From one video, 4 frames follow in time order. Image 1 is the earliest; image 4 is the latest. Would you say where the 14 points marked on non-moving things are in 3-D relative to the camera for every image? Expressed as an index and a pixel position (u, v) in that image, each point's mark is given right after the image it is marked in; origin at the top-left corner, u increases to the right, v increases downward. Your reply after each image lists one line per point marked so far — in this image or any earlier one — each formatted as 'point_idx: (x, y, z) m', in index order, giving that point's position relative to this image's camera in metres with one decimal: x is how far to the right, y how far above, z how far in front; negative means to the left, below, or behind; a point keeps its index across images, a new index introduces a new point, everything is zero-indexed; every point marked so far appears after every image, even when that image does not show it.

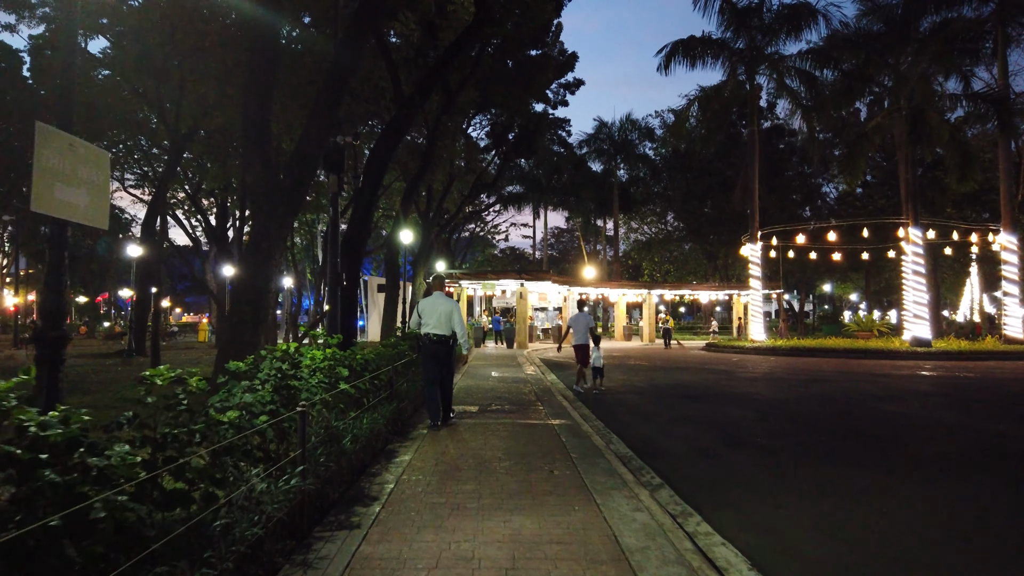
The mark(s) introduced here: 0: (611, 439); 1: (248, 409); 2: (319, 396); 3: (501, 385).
0: (+1.1, -1.7, +8.1) m
1: (-1.4, -0.6, +3.9) m
2: (-1.3, -0.7, +4.9) m
3: (-0.2, -1.8, +13.9) m
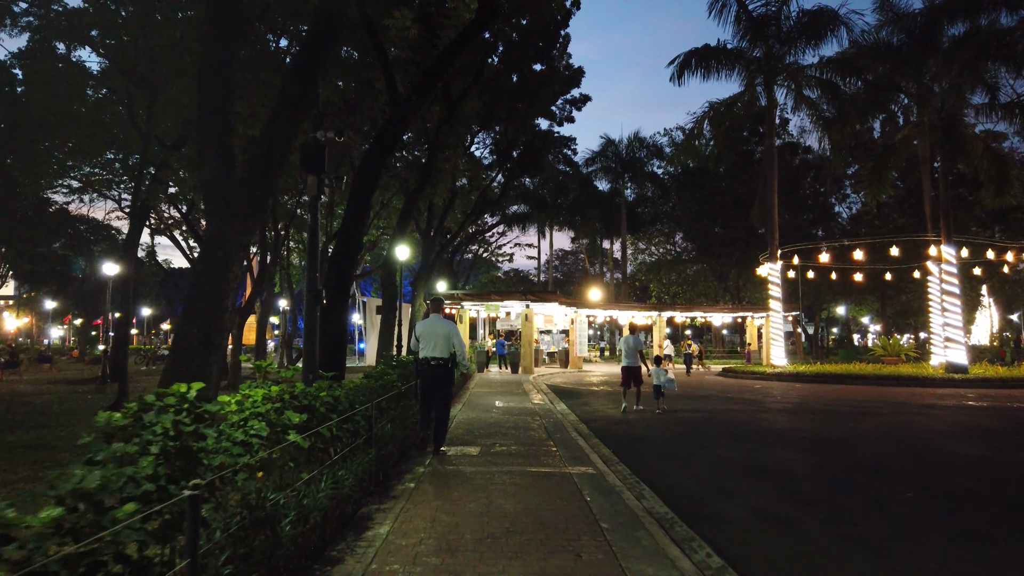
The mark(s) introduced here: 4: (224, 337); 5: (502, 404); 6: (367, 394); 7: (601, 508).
0: (+1.2, -1.8, +6.6) m
1: (-1.3, -0.7, +2.4) m
2: (-1.2, -0.8, +3.3) m
3: (-0.1, -2.1, +12.4) m
4: (-2.8, -0.5, +7.3) m
5: (-0.2, -2.3, +14.9) m
6: (-1.3, -0.9, +6.5) m
7: (+0.7, -1.7, +5.7) m
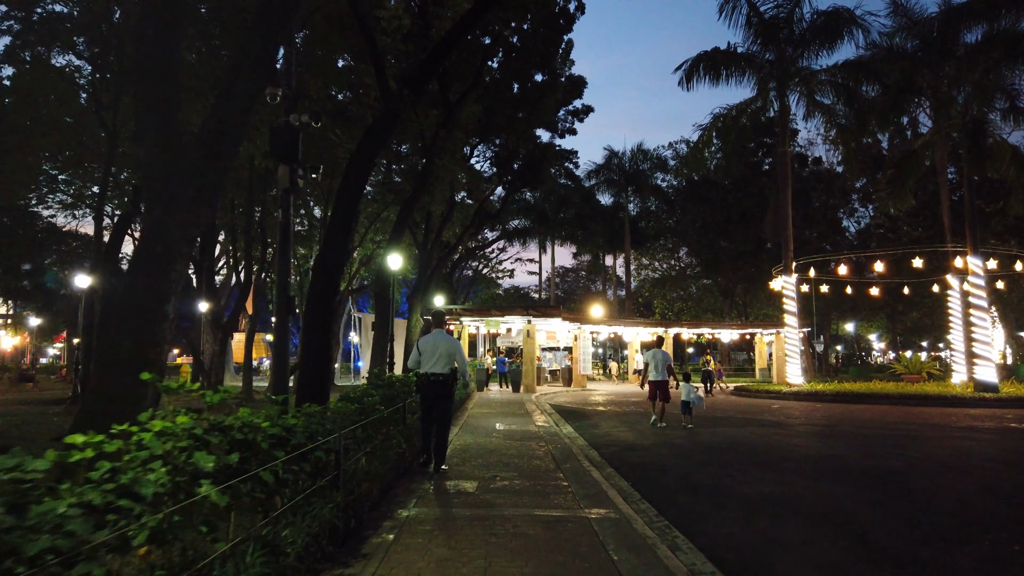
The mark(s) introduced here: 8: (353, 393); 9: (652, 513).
0: (+1.2, -1.8, +5.3) m
1: (-1.3, -0.6, +1.1) m
2: (-1.2, -0.7, +2.1) m
3: (-0.1, -2.3, +11.1) m
4: (-2.8, -0.5, +6.1) m
5: (-0.2, -2.5, +13.6) m
6: (-1.2, -0.9, +5.2) m
7: (+0.7, -1.7, +4.4) m
8: (-1.5, -1.0, +7.3) m
9: (+1.2, -1.9, +6.5) m
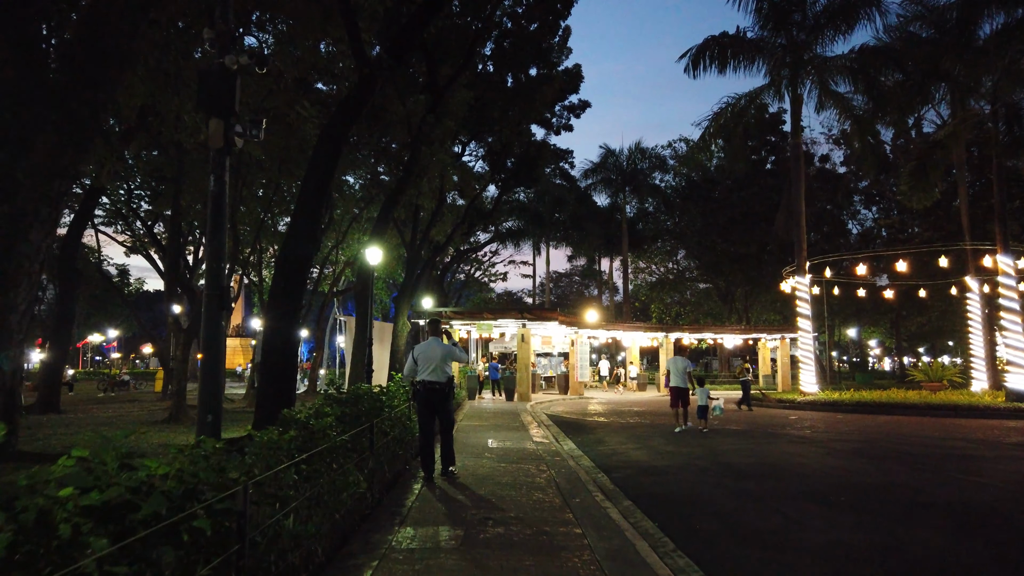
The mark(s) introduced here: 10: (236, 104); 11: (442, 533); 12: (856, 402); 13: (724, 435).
0: (+1.2, -1.7, +3.6) m
1: (-1.3, -0.4, -0.6) m
2: (-1.2, -0.6, +0.4) m
3: (-0.1, -2.2, +9.3) m
4: (-2.8, -0.4, +4.4) m
5: (-0.3, -2.5, +11.9) m
6: (-1.2, -0.8, +3.5) m
7: (+0.7, -1.6, +2.7) m
8: (-1.5, -0.9, +5.6) m
9: (+1.2, -1.8, +4.8) m
10: (-2.3, +1.6, +6.3) m
11: (-0.6, -1.8, +5.4) m
12: (+9.2, -3.0, +19.9) m
13: (+4.1, -2.8, +14.3) m
